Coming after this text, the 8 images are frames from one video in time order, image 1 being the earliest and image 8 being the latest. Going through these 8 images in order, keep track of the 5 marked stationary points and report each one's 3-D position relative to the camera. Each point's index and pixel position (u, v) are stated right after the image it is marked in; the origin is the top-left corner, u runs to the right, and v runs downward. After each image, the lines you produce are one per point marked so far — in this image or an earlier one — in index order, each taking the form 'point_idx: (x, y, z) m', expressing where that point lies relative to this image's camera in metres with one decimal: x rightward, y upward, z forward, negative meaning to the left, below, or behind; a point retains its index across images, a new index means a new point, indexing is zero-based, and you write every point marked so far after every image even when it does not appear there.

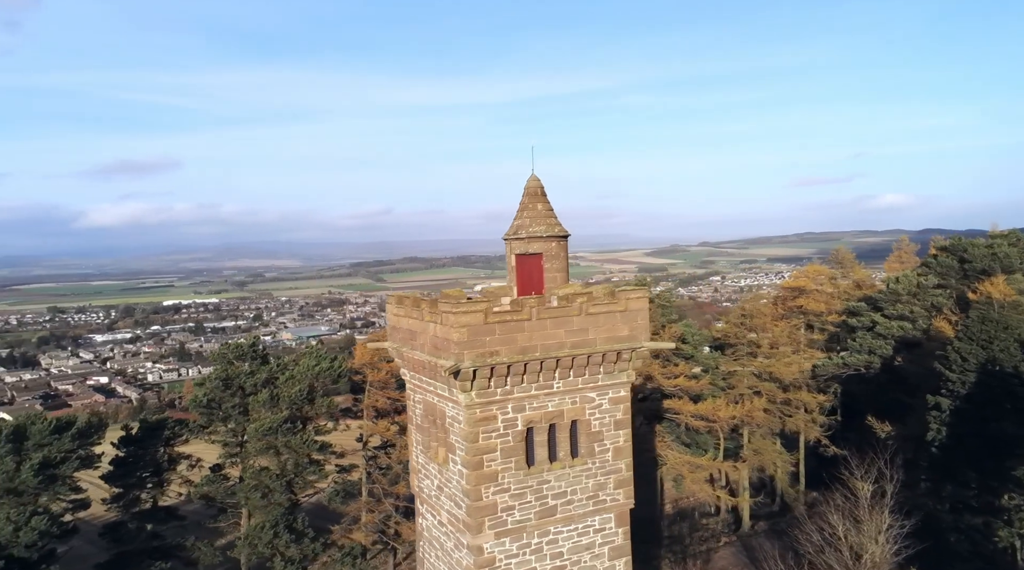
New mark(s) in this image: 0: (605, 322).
0: (+1.7, -0.7, +15.5) m
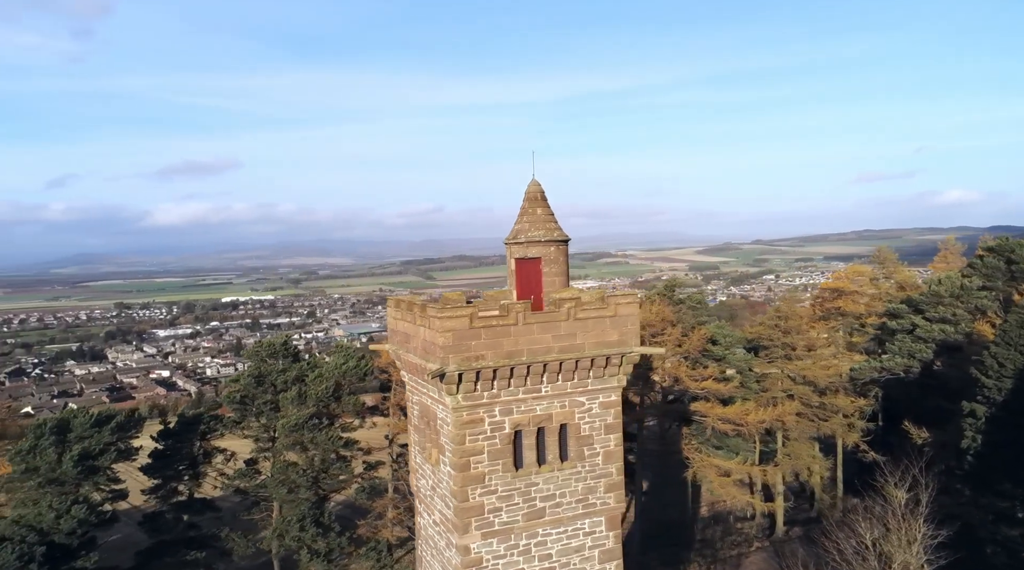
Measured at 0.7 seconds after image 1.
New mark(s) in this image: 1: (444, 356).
0: (+1.5, -0.8, +15.7) m
1: (-1.2, -1.2, +14.7) m
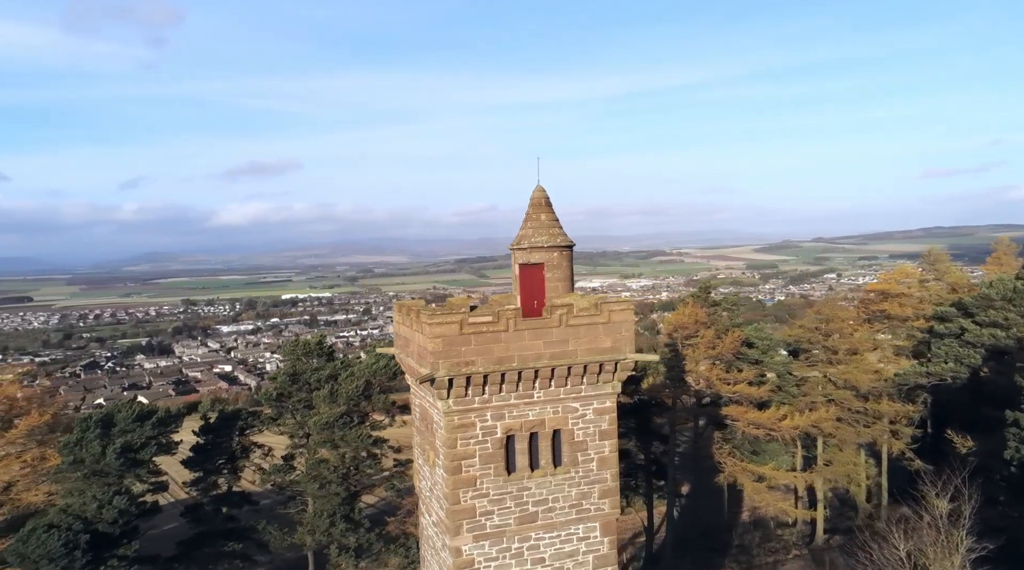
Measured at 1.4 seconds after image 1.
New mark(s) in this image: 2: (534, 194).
0: (+1.4, -0.9, +15.8) m
1: (-1.4, -1.4, +15.0) m
2: (+0.5, +1.9, +18.3) m
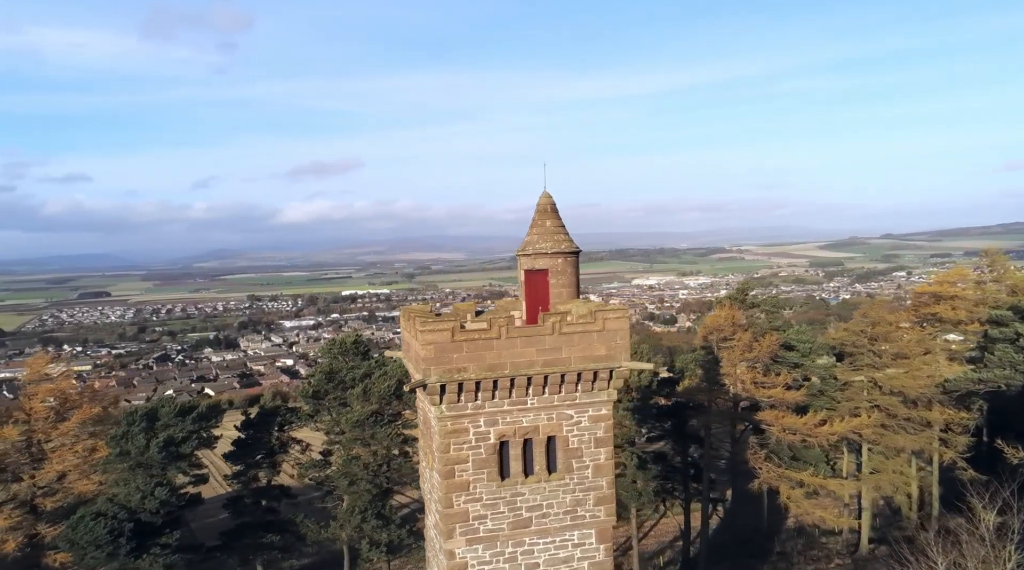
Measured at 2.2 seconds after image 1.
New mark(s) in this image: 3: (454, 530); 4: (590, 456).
0: (+1.3, -1.0, +15.8) m
1: (-1.5, -1.5, +15.3) m
2: (+0.6, +1.8, +18.4) m
3: (-1.1, -4.5, +15.7) m
4: (+1.5, -3.2, +16.1) m
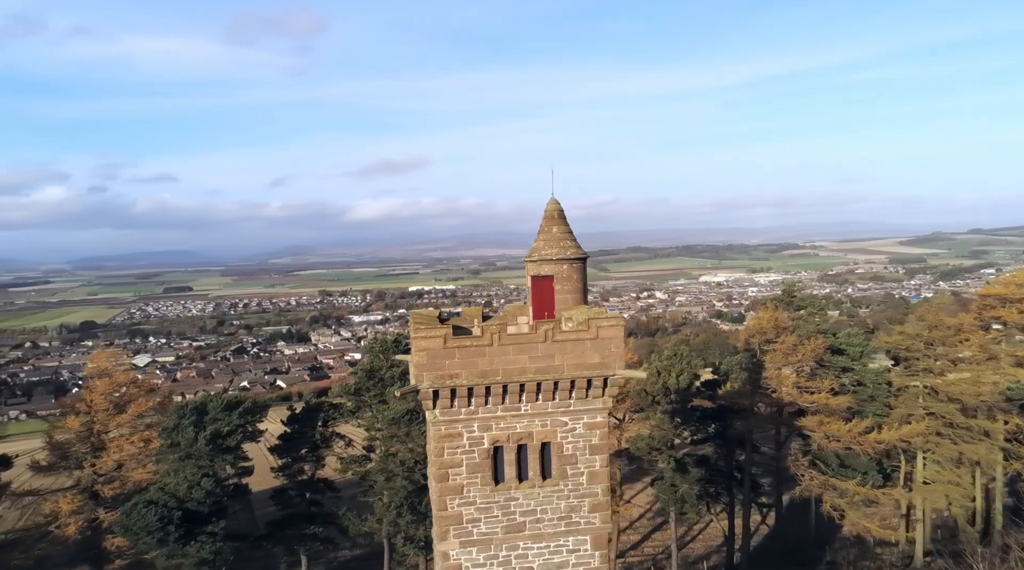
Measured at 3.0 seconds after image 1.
0: (+1.1, -1.2, +15.9) m
1: (-1.7, -1.6, +15.7) m
2: (+0.8, +1.7, +18.5) m
3: (-1.2, -4.6, +16.0) m
4: (+1.4, -3.4, +16.2) m
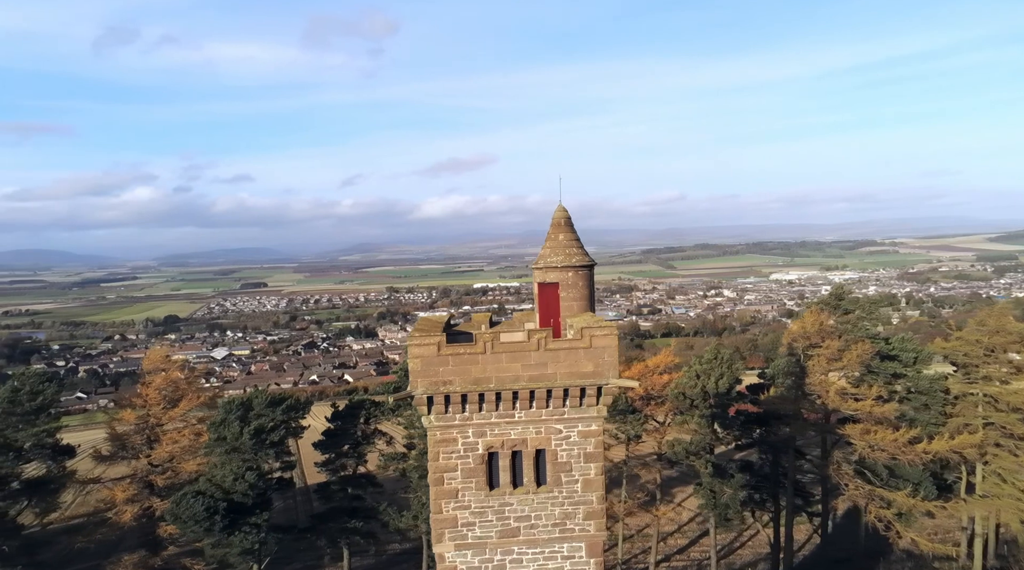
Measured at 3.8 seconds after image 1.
0: (+1.0, -1.4, +15.9) m
1: (-1.8, -1.8, +16.0) m
2: (+0.9, +1.5, +18.5) m
3: (-1.3, -4.8, +16.3) m
4: (+1.3, -3.5, +16.2) m
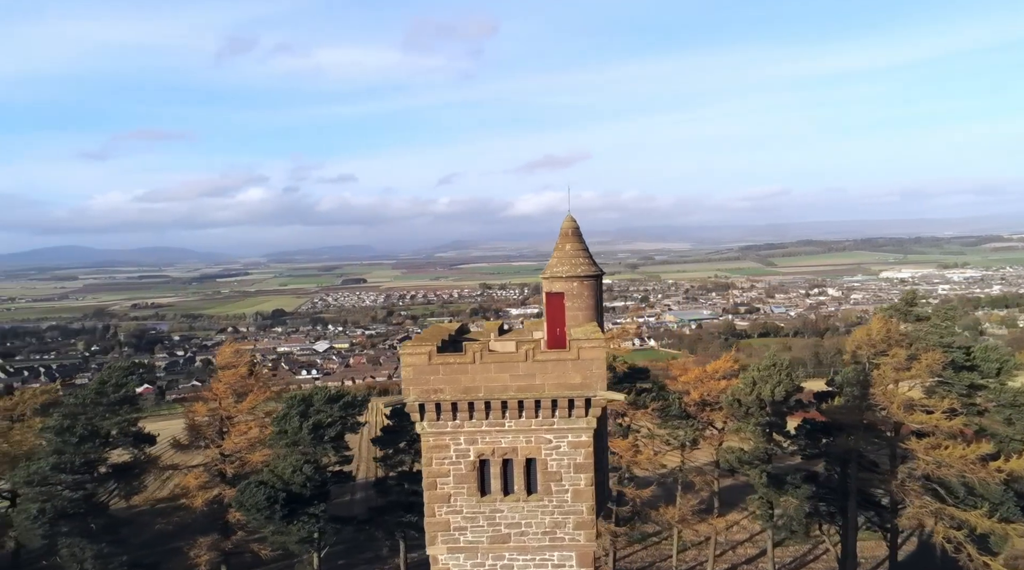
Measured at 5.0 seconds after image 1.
0: (+0.8, -1.6, +15.9) m
1: (-2.0, -2.0, +16.4) m
2: (+1.1, +1.3, +18.4) m
3: (-1.5, -5.0, +16.6) m
4: (+1.1, -3.7, +16.2) m
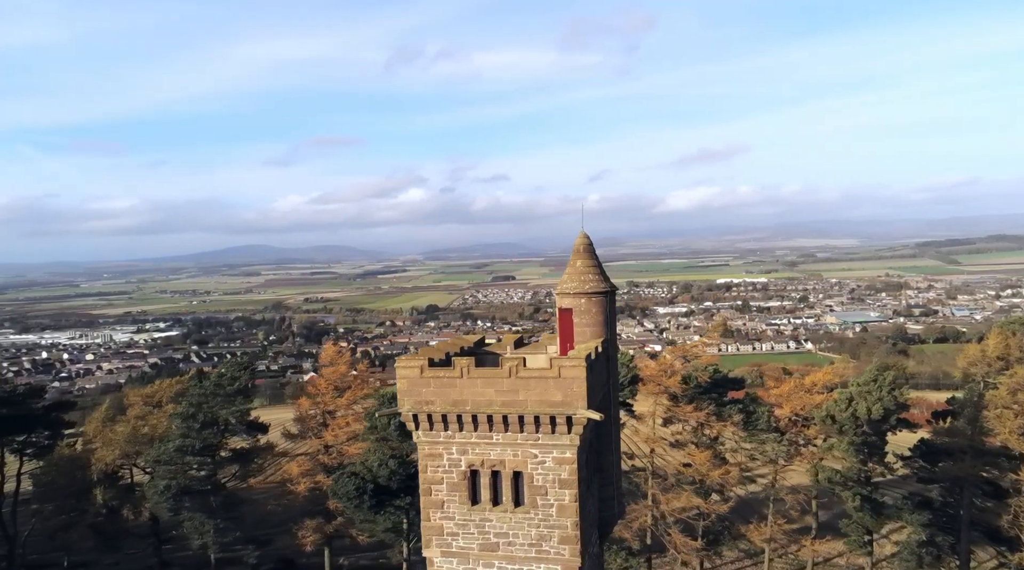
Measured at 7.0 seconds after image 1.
0: (+0.4, -1.7, +15.5) m
1: (-2.2, -2.1, +16.6) m
2: (+1.3, +1.2, +17.8) m
3: (-1.6, -5.1, +16.7) m
4: (+0.7, -3.9, +15.7) m
